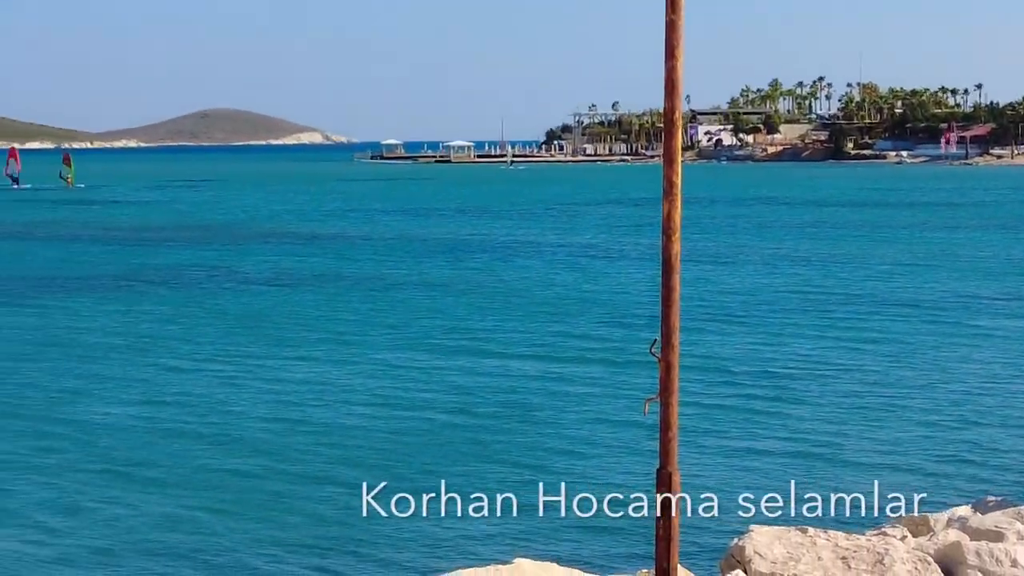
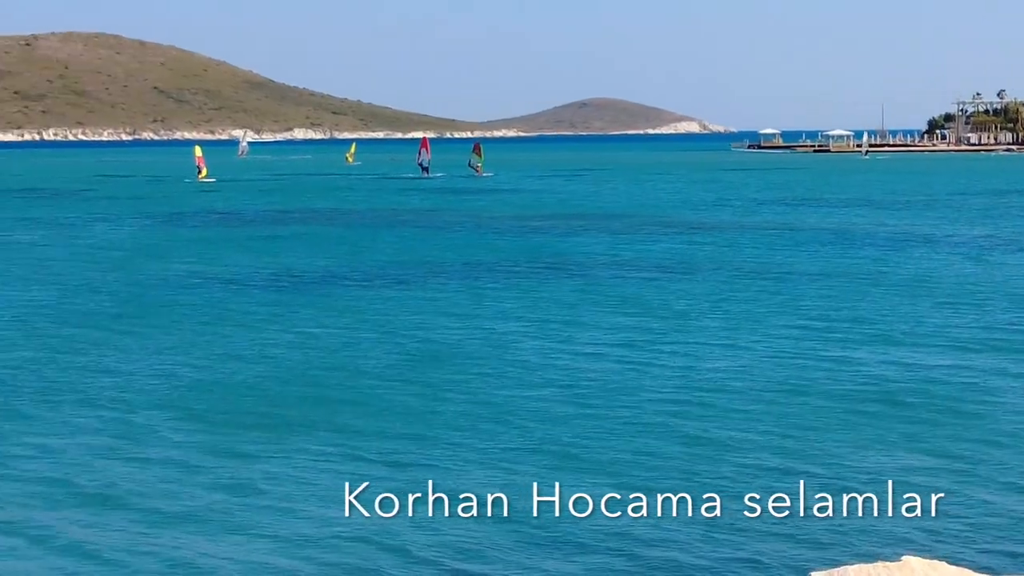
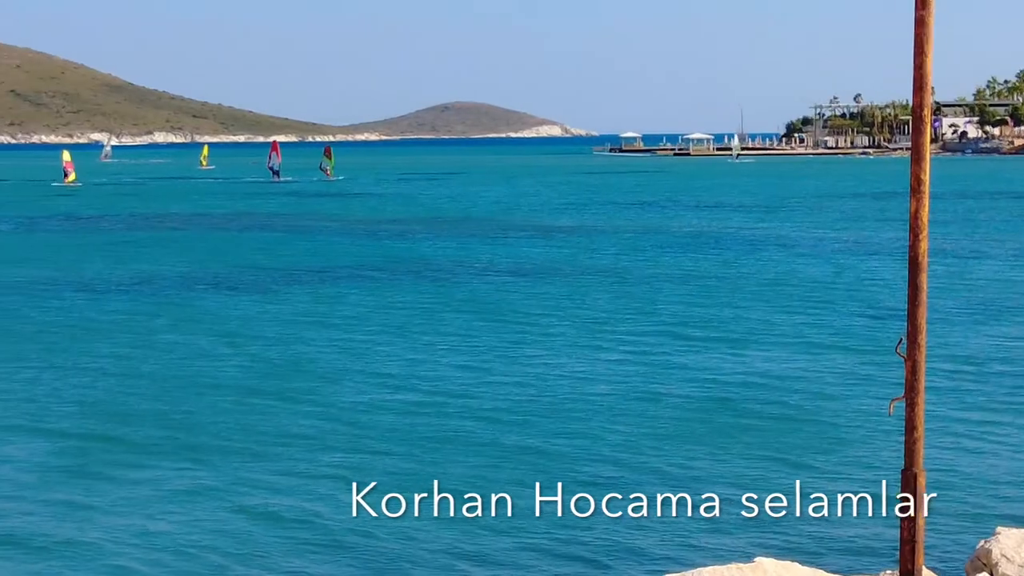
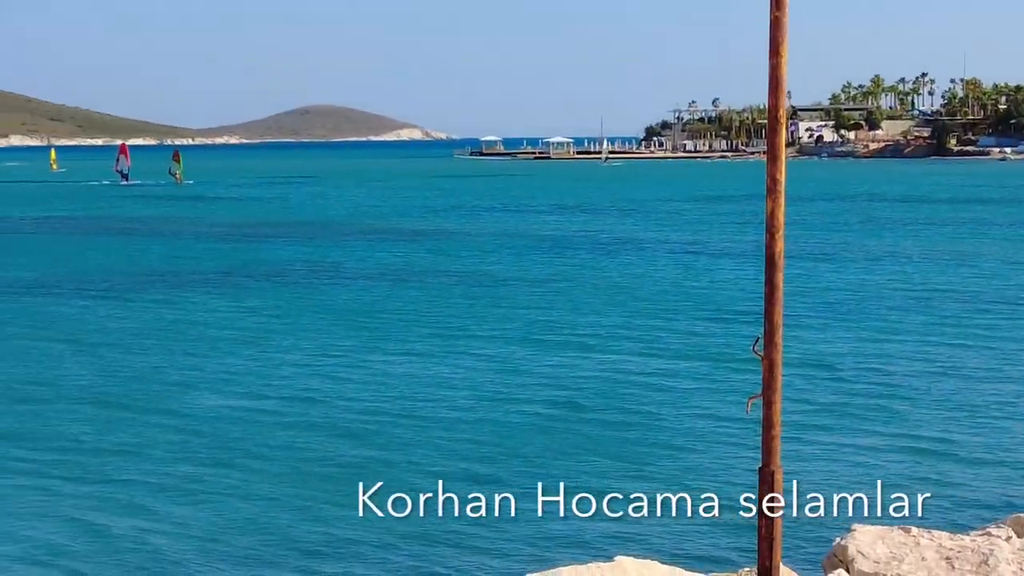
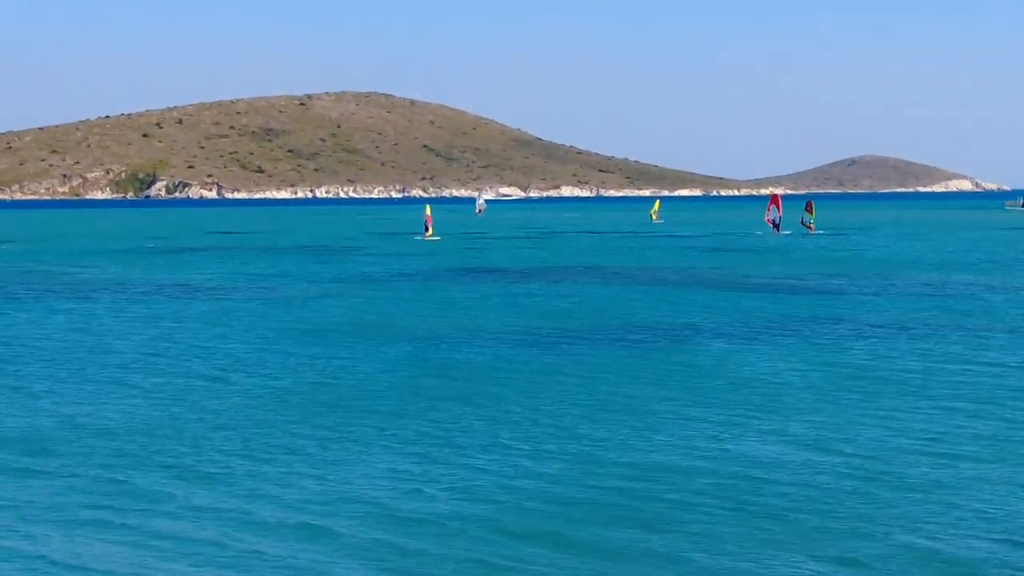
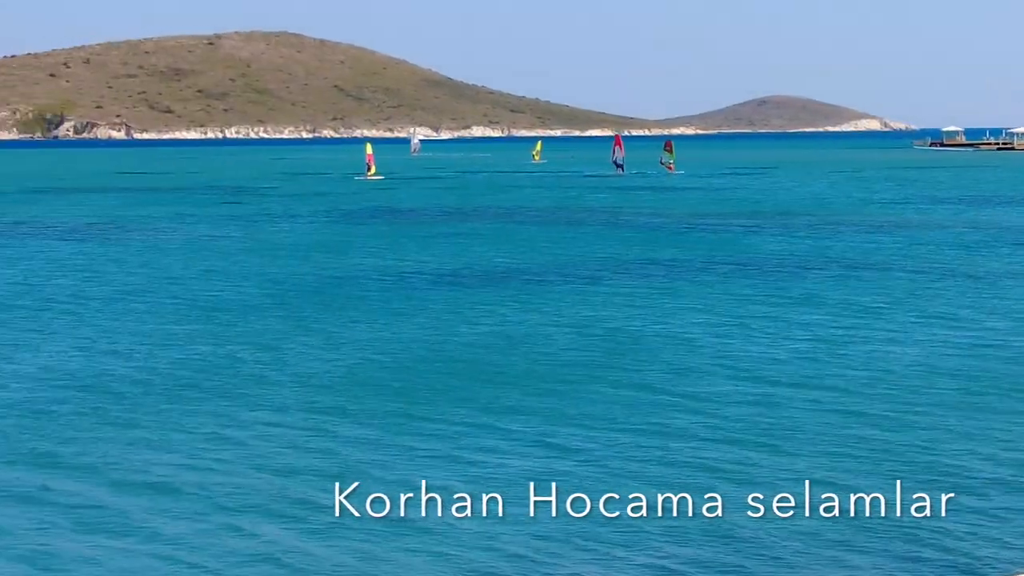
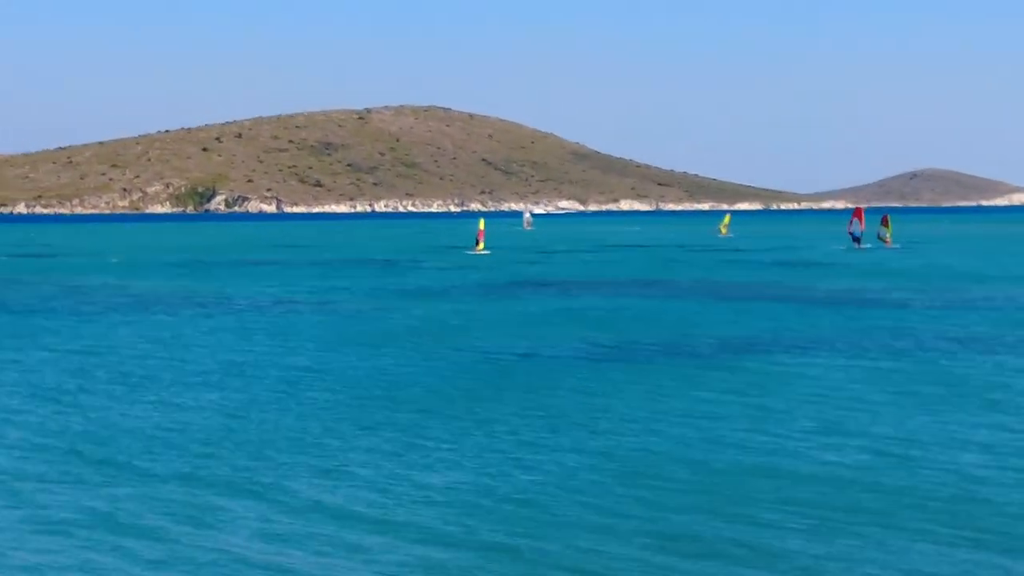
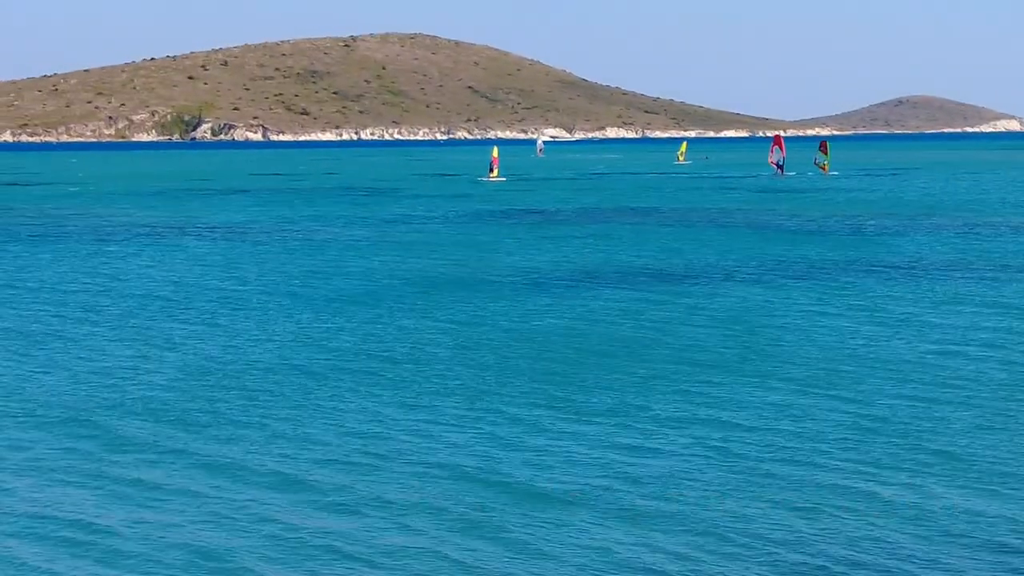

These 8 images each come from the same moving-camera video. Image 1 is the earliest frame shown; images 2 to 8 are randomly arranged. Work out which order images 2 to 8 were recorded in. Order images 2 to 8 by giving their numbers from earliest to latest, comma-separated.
4, 3, 2, 6, 8, 5, 7
